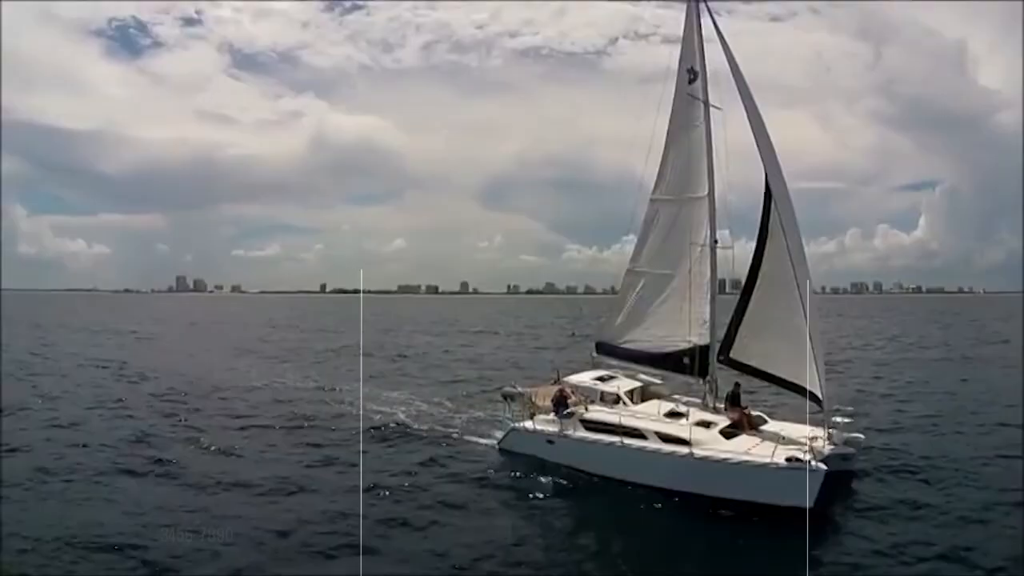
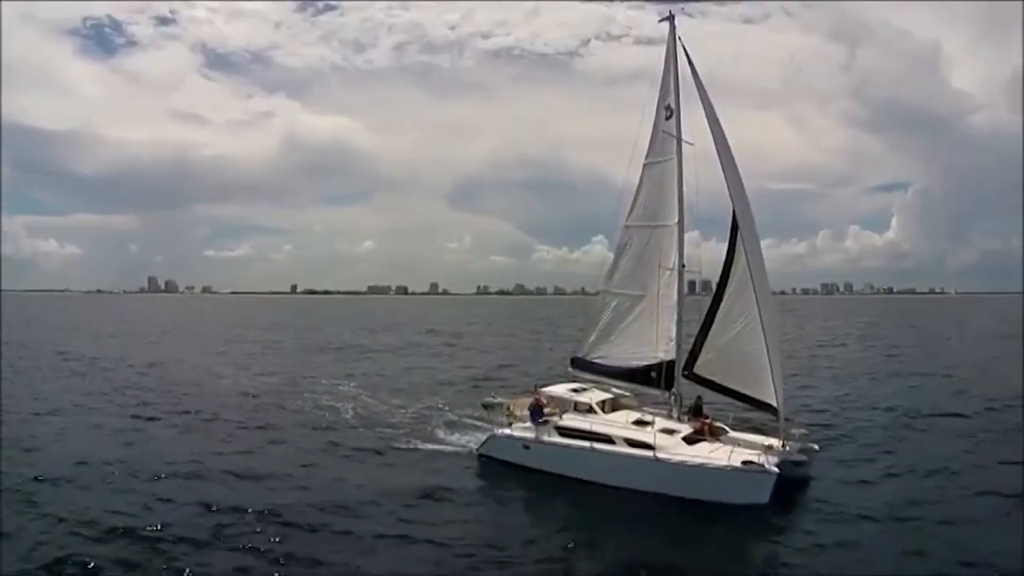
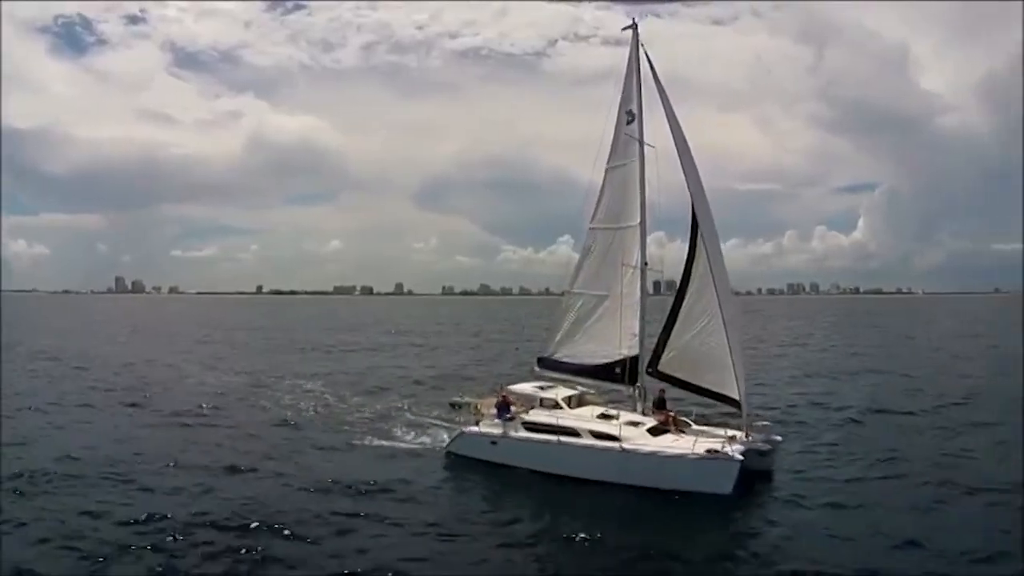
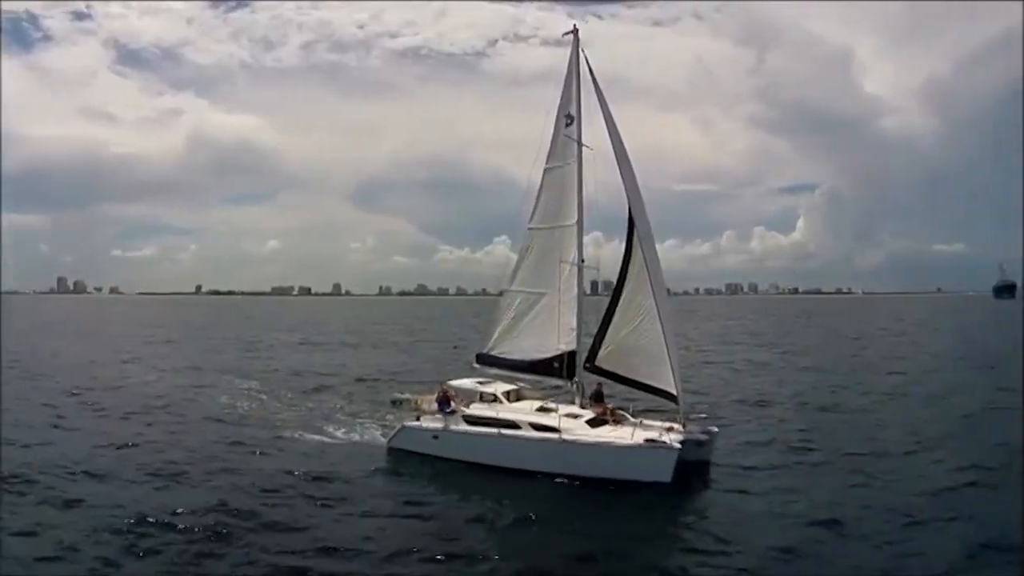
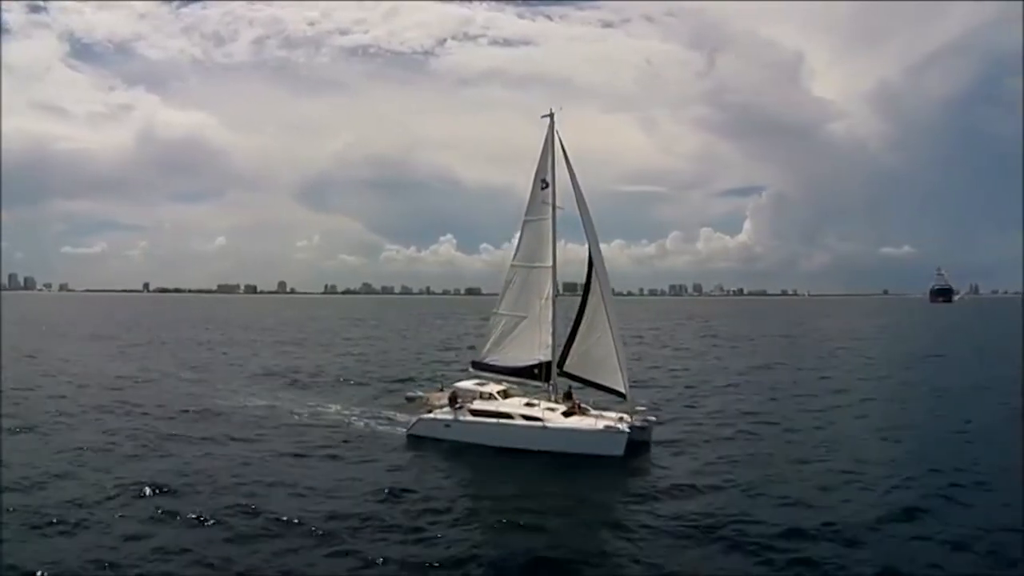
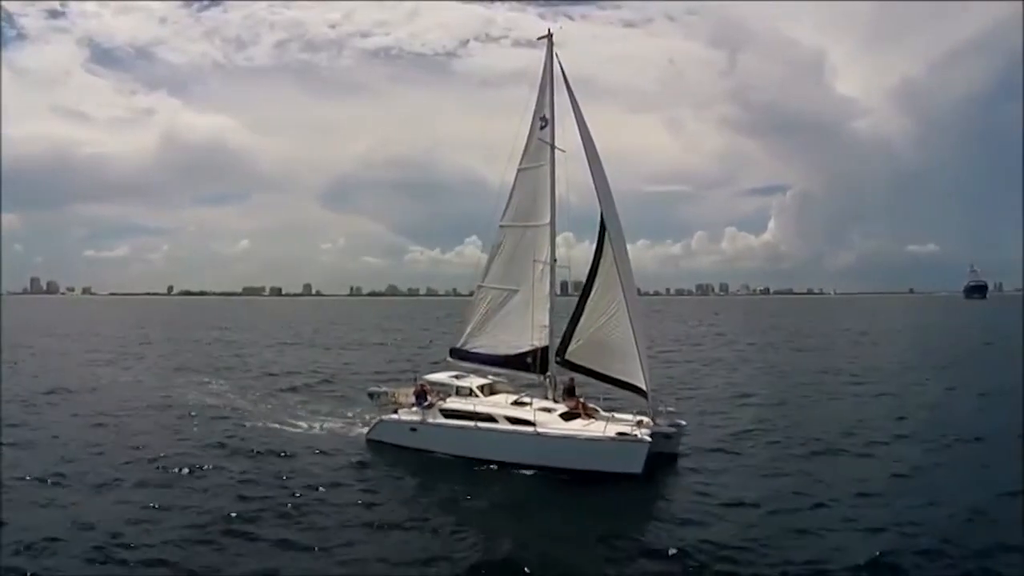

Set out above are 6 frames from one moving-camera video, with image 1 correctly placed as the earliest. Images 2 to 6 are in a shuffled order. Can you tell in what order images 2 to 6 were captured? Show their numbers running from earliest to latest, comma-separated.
2, 3, 4, 6, 5
